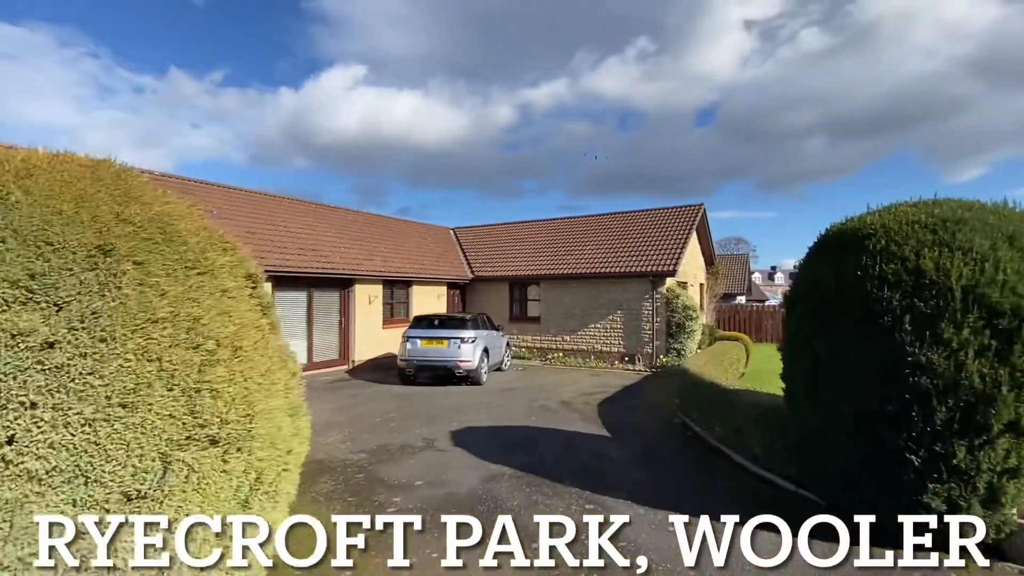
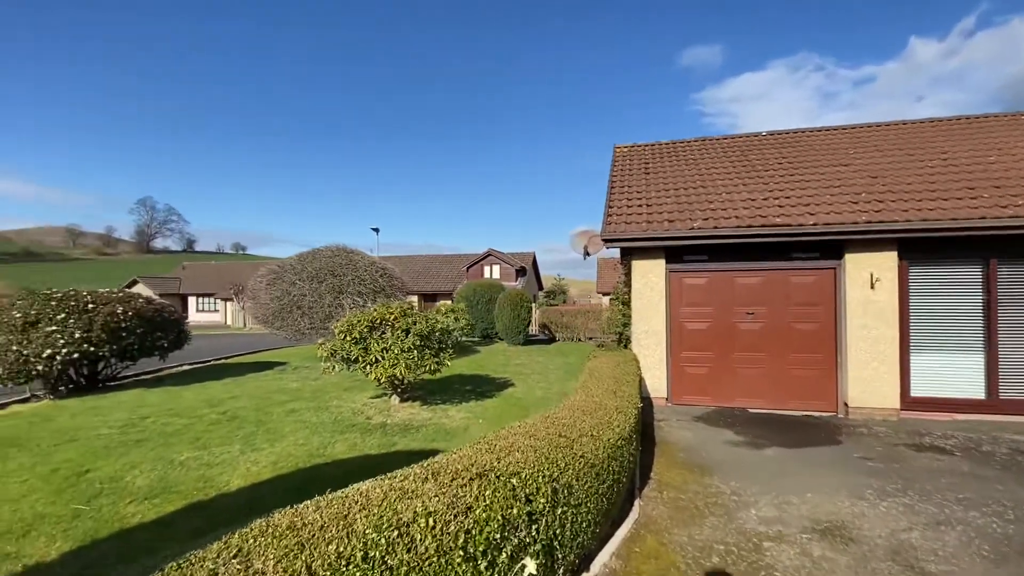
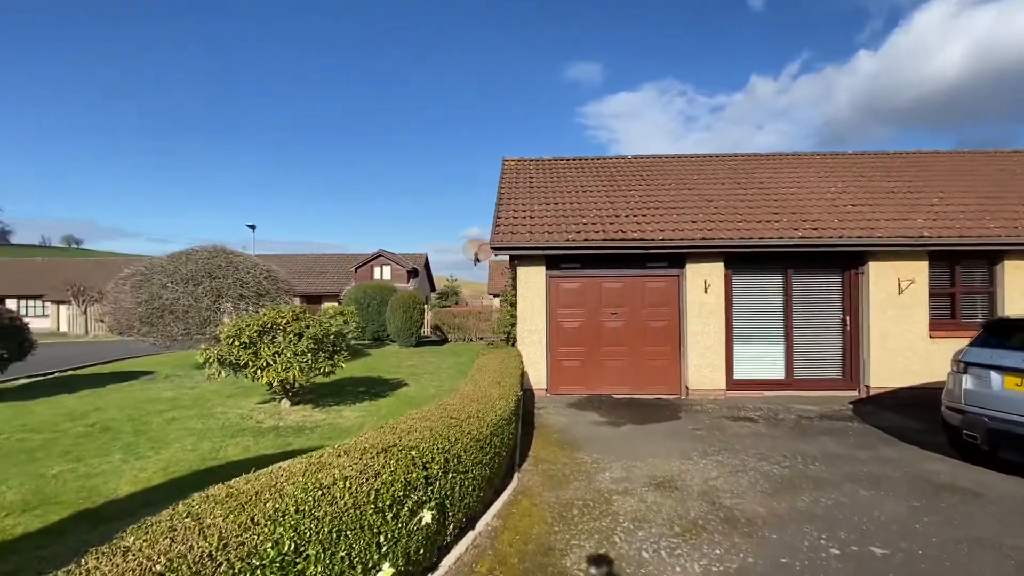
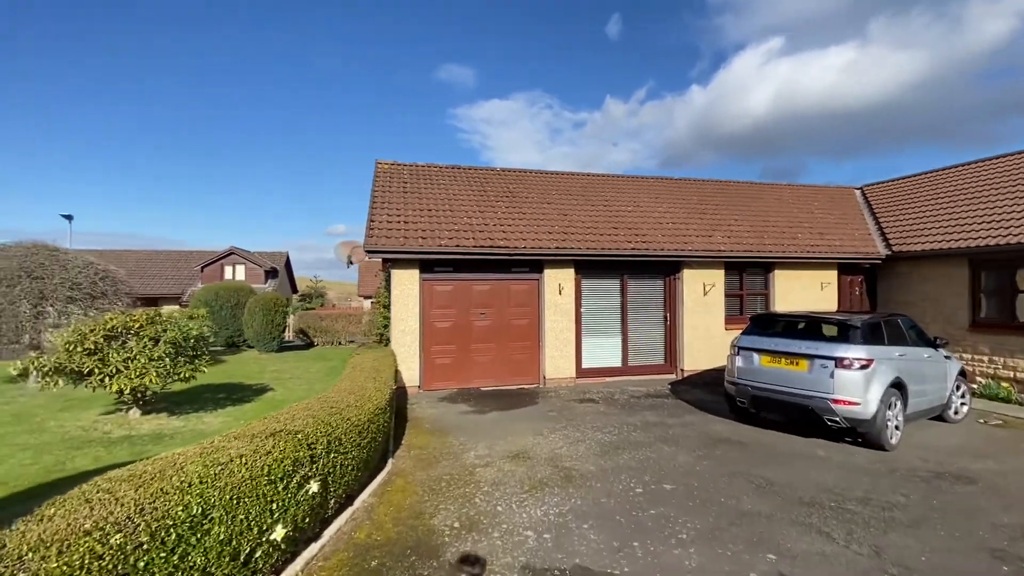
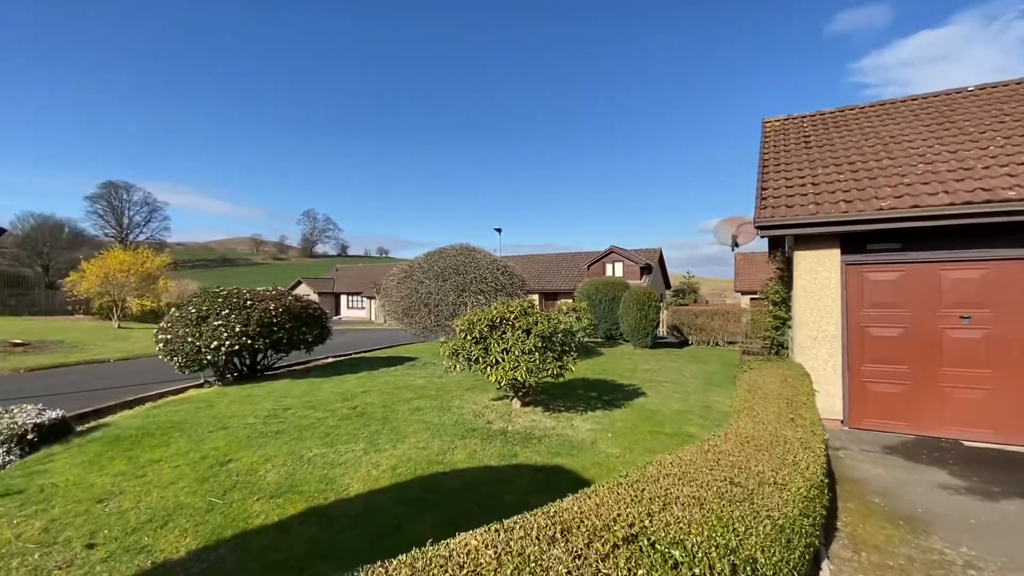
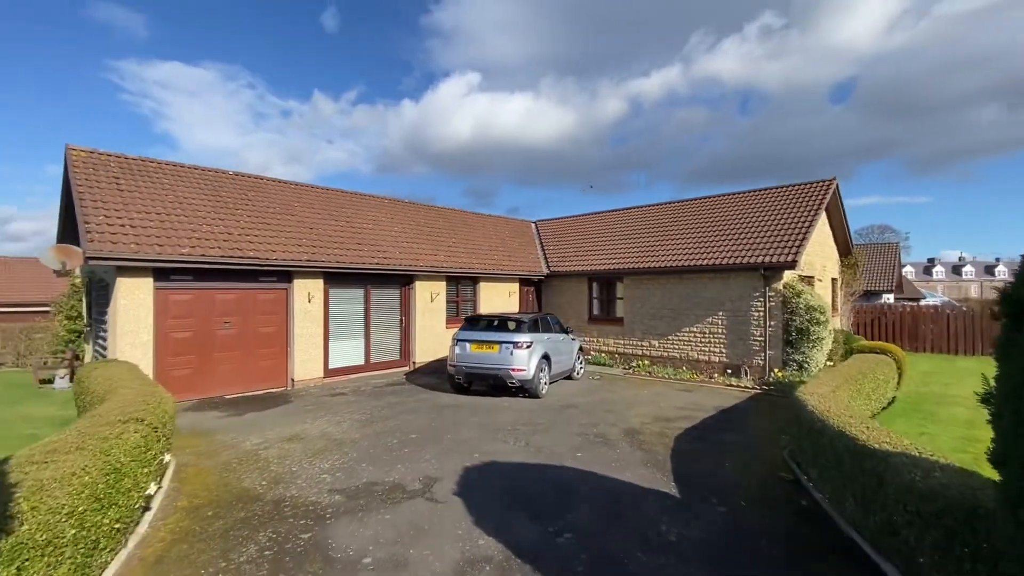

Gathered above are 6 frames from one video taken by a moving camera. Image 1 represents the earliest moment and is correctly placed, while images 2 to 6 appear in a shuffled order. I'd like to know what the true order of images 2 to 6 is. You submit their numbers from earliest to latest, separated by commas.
6, 4, 3, 2, 5
